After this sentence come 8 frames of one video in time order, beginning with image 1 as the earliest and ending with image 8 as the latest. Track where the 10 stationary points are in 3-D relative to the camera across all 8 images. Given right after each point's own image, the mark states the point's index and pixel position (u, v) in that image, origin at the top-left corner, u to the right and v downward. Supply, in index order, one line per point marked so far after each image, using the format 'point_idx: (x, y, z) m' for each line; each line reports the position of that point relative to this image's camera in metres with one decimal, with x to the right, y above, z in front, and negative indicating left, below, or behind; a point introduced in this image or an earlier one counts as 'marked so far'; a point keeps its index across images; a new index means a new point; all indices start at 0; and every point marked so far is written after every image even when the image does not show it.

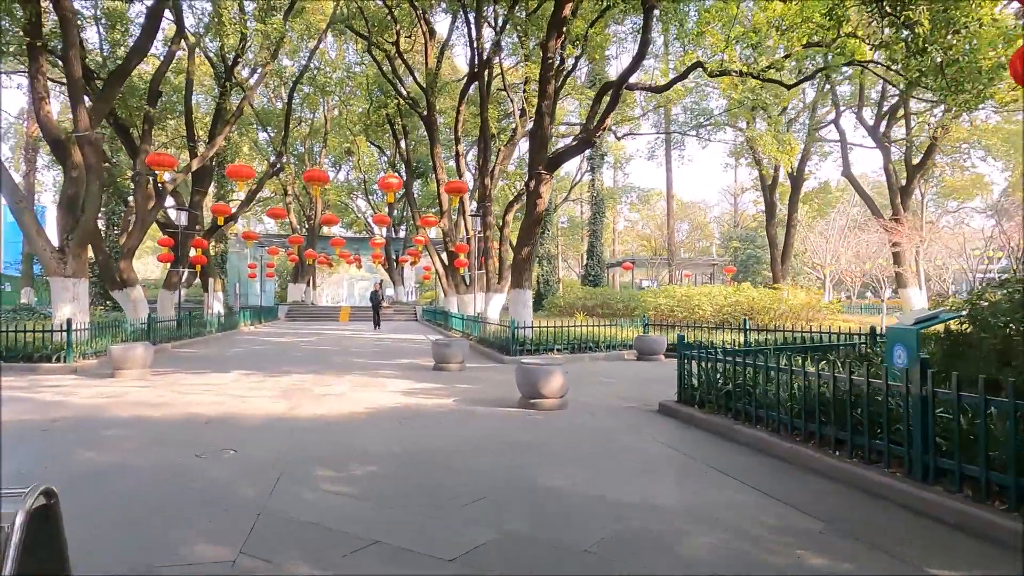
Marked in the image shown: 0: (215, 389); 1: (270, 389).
0: (-3.4, -1.1, +7.6) m
1: (-2.7, -1.1, +7.5) m
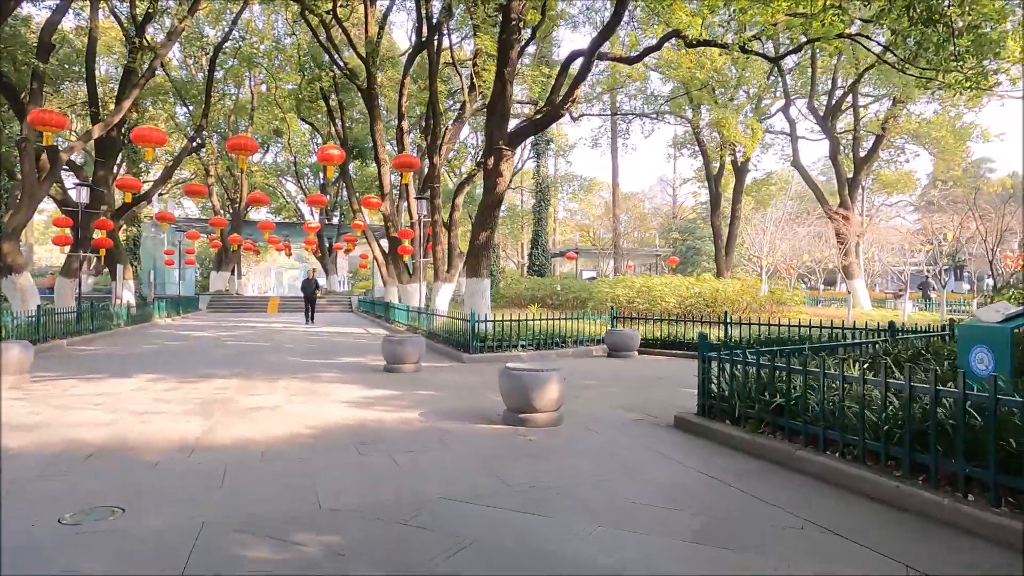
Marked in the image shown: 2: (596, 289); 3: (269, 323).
0: (-3.6, -1.0, +6.0) m
1: (-2.9, -1.0, +6.0) m
2: (+2.3, 0.0, +18.5) m
3: (-6.9, -1.0, +19.1) m
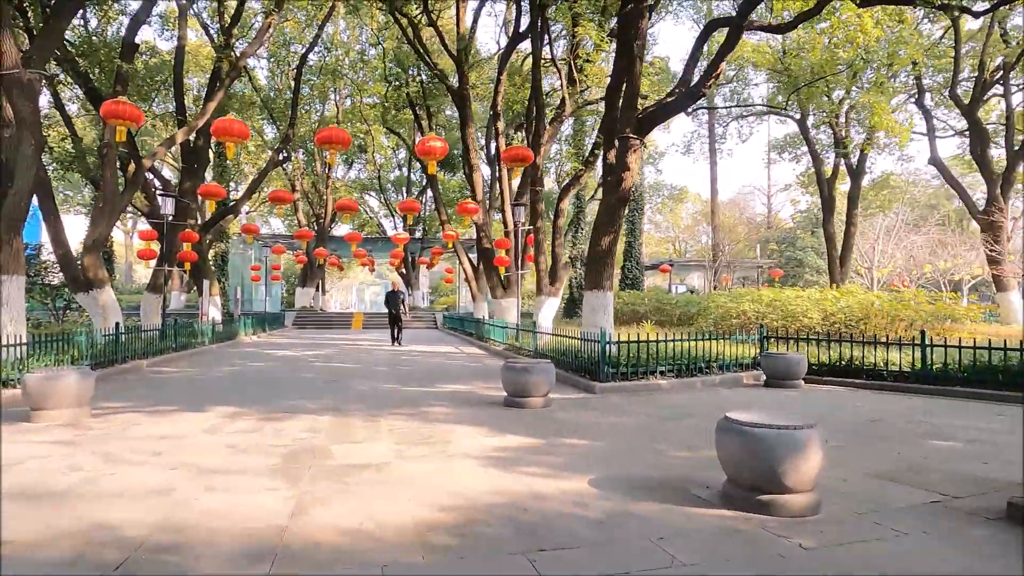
0: (-2.3, -1.1, +4.7) m
1: (-1.7, -1.1, +4.6) m
2: (+4.9, -0.4, +16.4) m
3: (-4.2, -1.4, +18.0) m
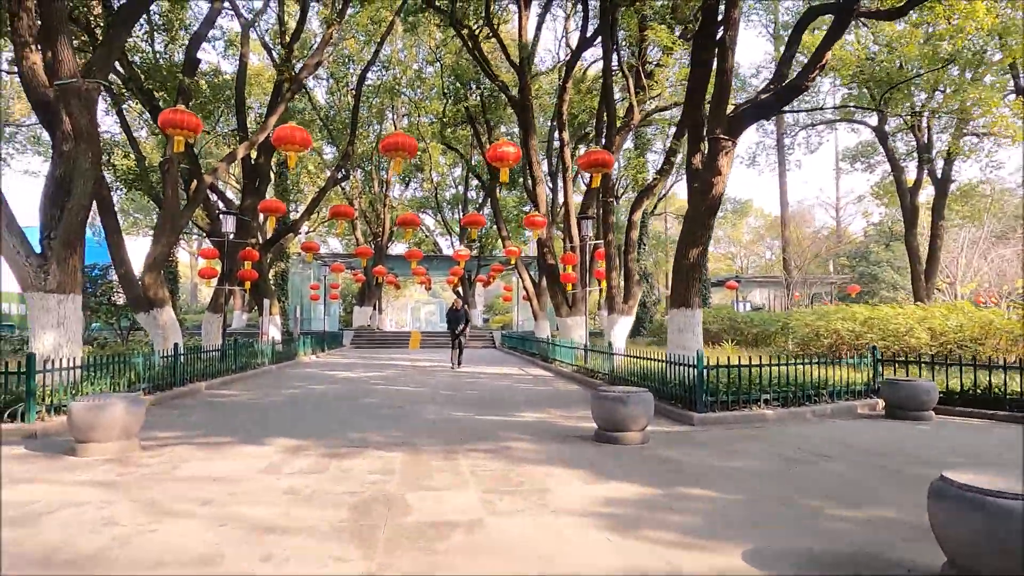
0: (-1.7, -1.2, +4.0) m
1: (-1.0, -1.2, +3.9) m
2: (+6.4, -0.8, +15.2) m
3: (-2.5, -1.9, +17.5) m
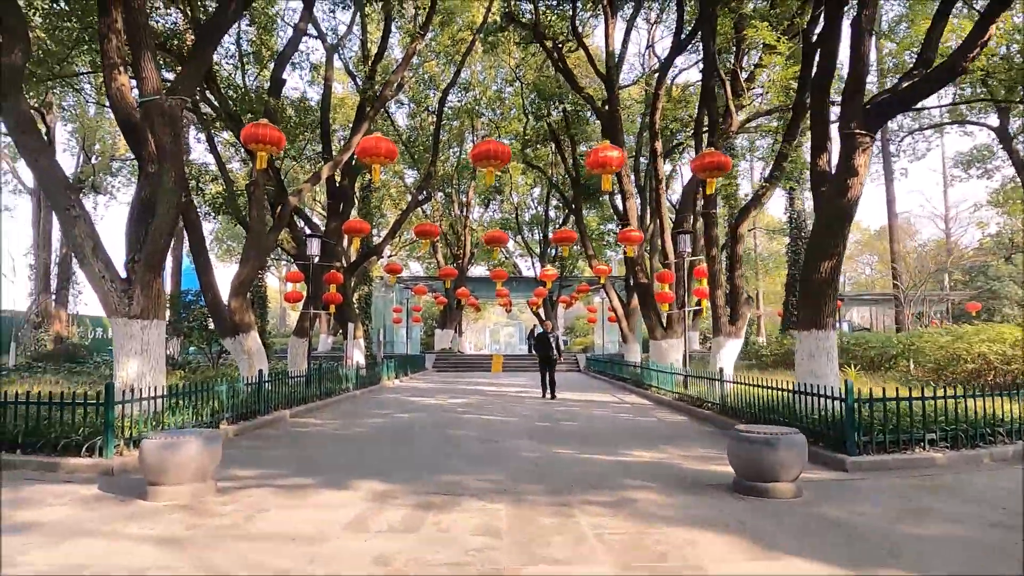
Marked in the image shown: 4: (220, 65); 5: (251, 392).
0: (-1.0, -1.3, +3.3) m
1: (-0.4, -1.3, +3.1) m
2: (+8.3, -1.1, +13.5) m
3: (-0.3, -2.5, +16.8) m
4: (-6.2, +4.7, +14.3) m
5: (-3.5, -1.4, +9.0) m
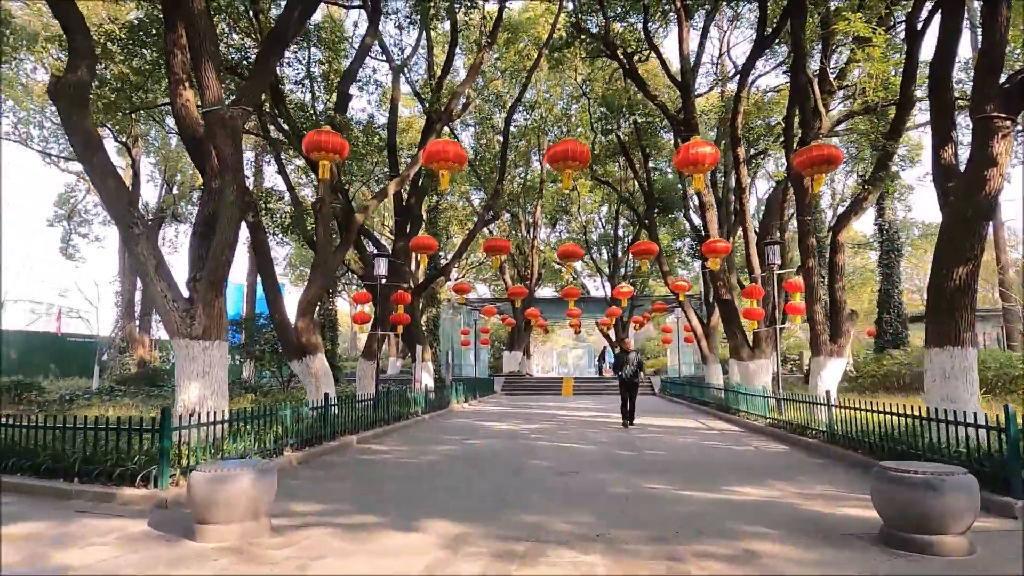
0: (-0.6, -1.4, +2.7) m
1: (0.0, -1.3, +2.4) m
2: (+9.7, -1.3, +11.9) m
3: (+1.5, -2.9, +16.0) m
4: (-4.8, +4.3, +14.3) m
5: (-2.5, -1.6, +8.6) m
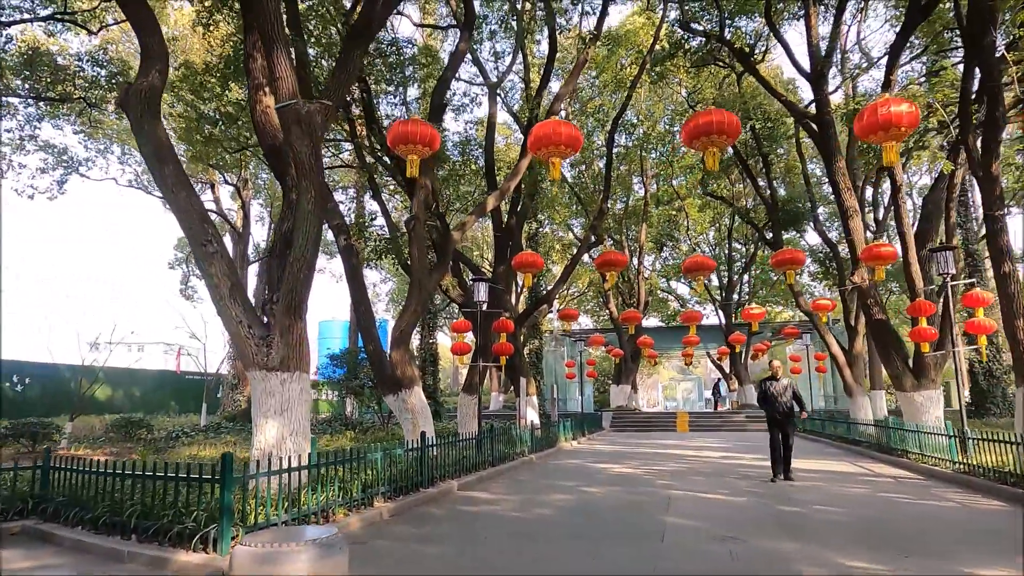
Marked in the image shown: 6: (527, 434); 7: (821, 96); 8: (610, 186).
0: (-0.1, -1.3, +1.4) m
1: (+0.5, -1.2, +1.1) m
2: (+11.5, -1.4, +9.0) m
3: (+3.9, -3.4, +14.1) m
4: (-2.6, +3.6, +13.8) m
5: (-1.1, -1.9, +7.5) m
6: (+0.3, -2.9, +13.1) m
7: (+5.8, +3.7, +12.5) m
8: (+2.8, +3.1, +19.4) m
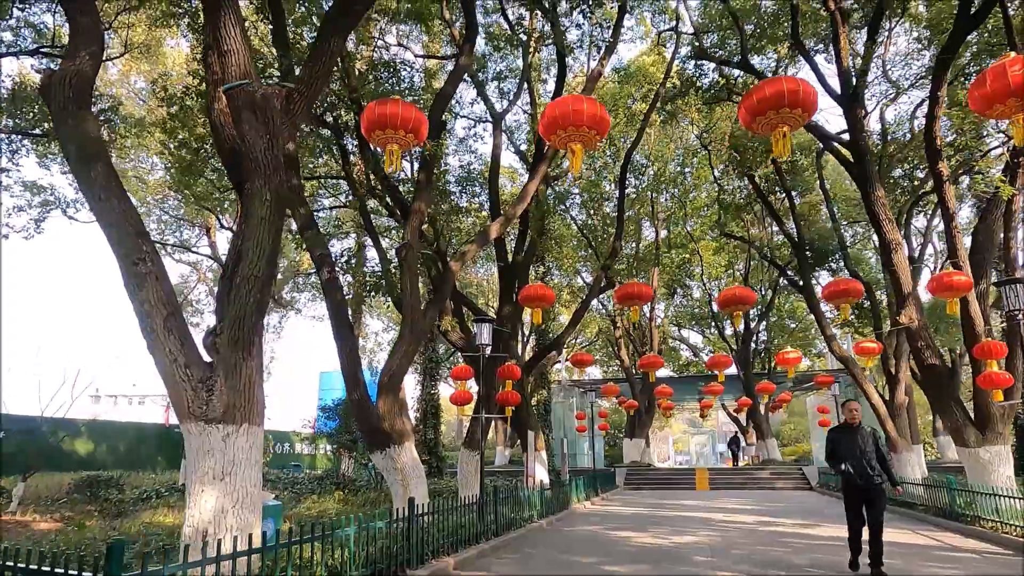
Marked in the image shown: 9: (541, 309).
0: (-0.1, -1.1, +0.1) m
1: (+0.5, -1.0, -0.3) m
2: (+11.5, -1.8, +7.5) m
3: (+4.1, -4.3, +12.5) m
4: (-2.5, +2.8, +12.8) m
5: (-1.1, -2.2, +6.1) m
6: (+0.4, -3.6, +11.6) m
7: (+5.9, +3.0, +11.5) m
8: (+3.0, +1.9, +18.3) m
9: (+0.4, -0.4, +9.4) m
